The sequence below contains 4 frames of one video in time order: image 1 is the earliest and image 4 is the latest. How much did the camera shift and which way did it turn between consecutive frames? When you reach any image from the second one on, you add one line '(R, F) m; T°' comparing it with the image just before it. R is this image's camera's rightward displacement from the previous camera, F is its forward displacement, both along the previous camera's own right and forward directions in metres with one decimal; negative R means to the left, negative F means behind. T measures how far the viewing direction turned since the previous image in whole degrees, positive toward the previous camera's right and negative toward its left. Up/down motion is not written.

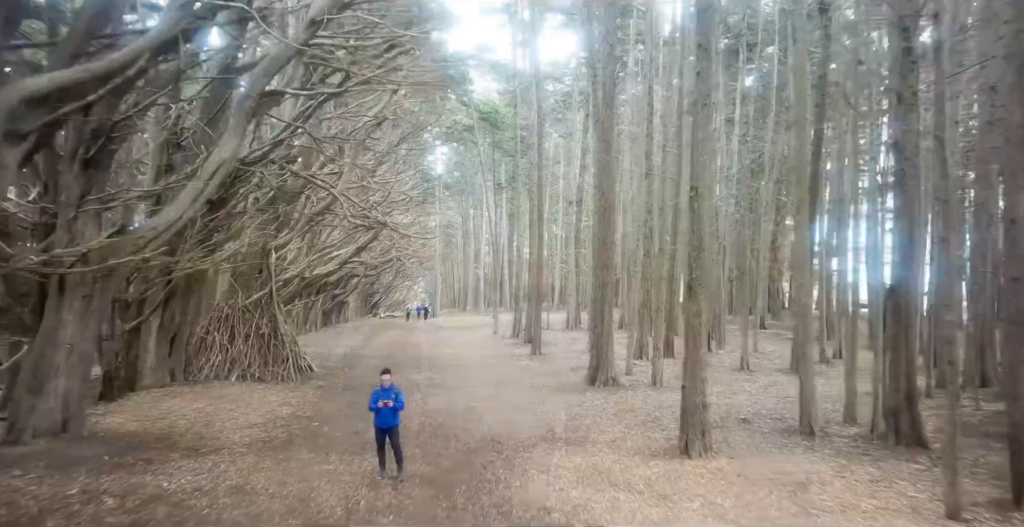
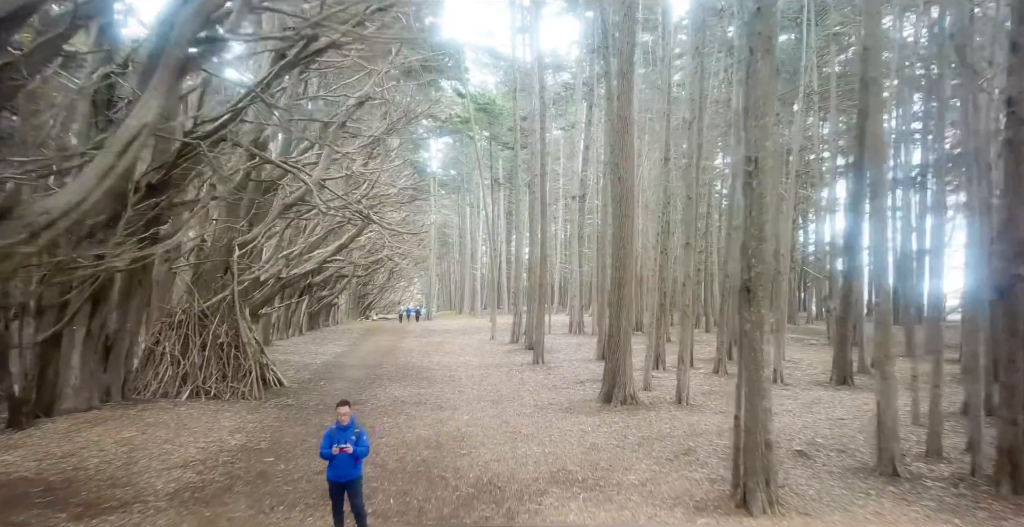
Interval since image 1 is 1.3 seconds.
(-0.1, +1.7) m; 0°
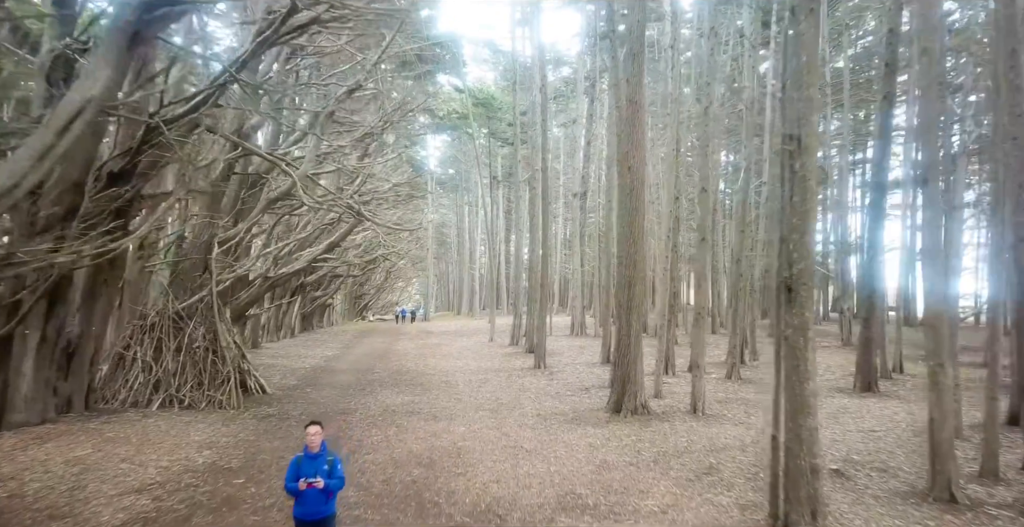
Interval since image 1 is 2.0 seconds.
(0.0, +0.8) m; 0°
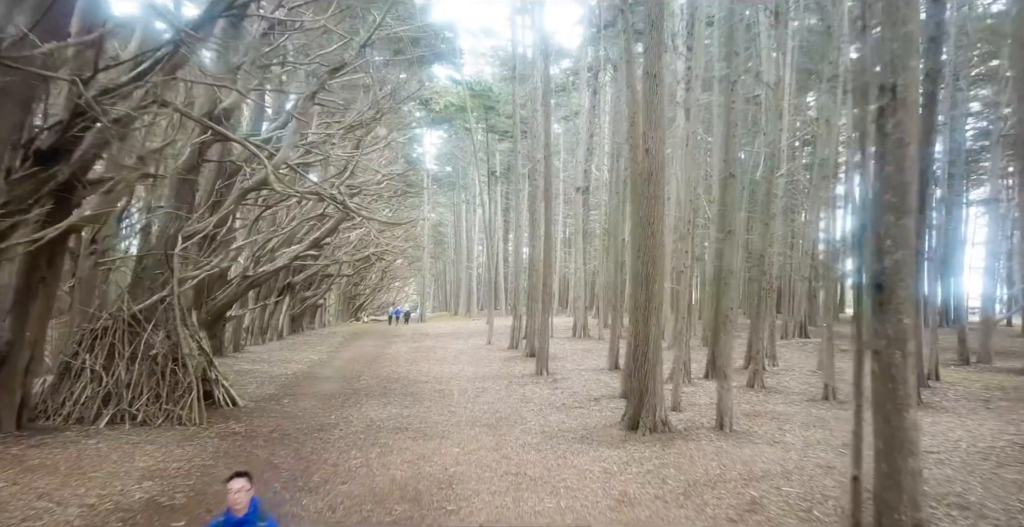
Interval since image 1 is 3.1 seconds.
(0.0, +1.1) m; 0°
